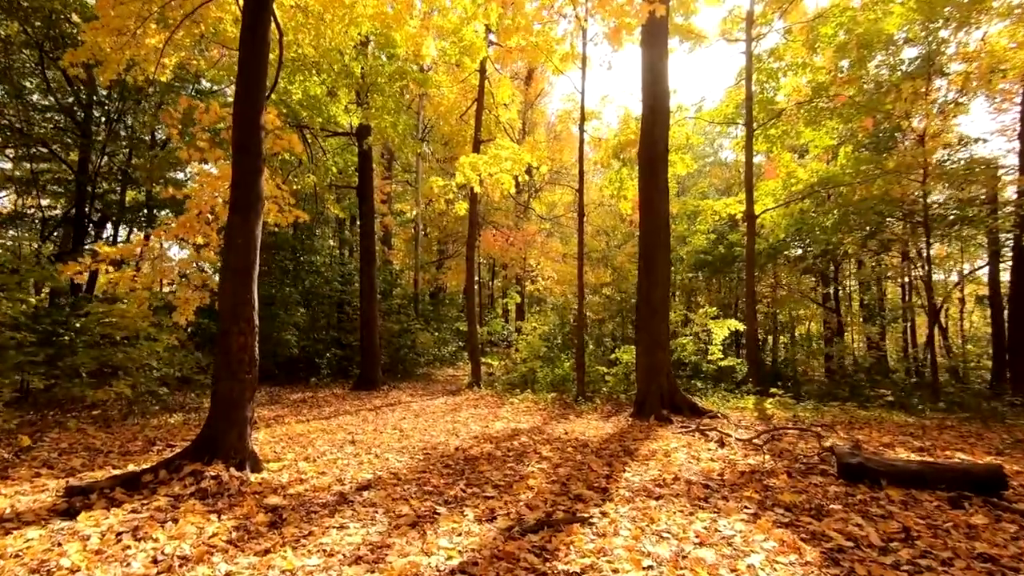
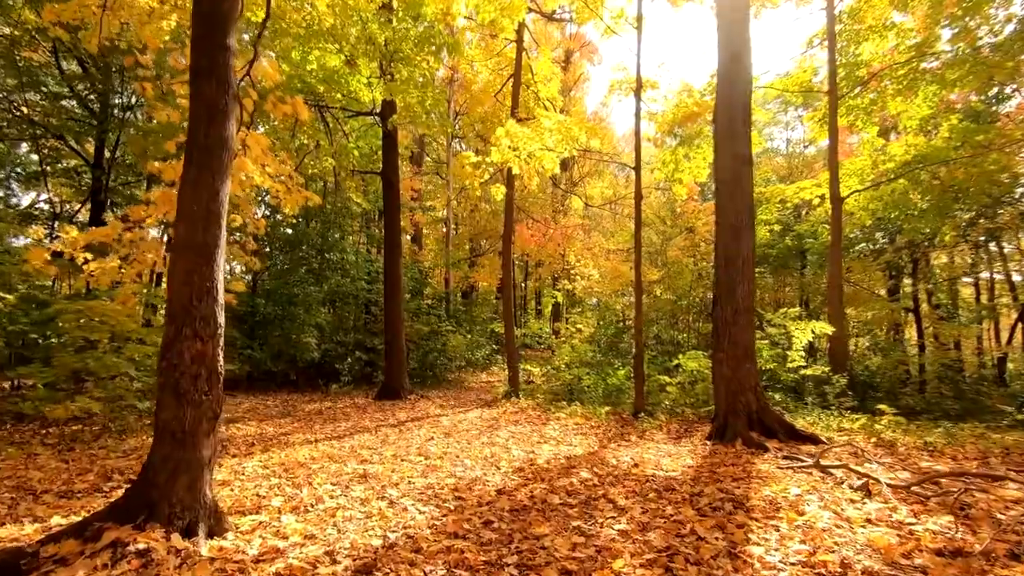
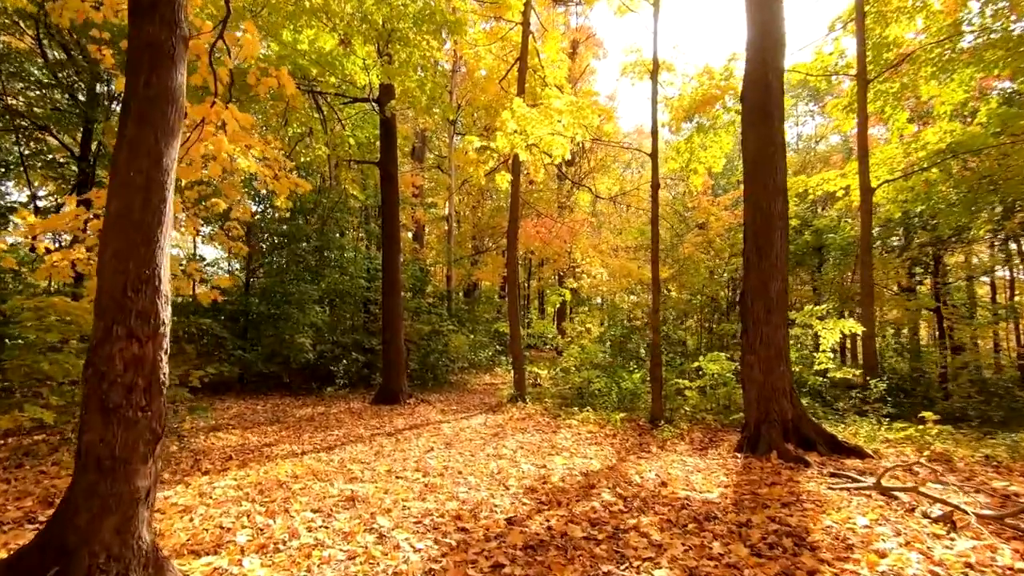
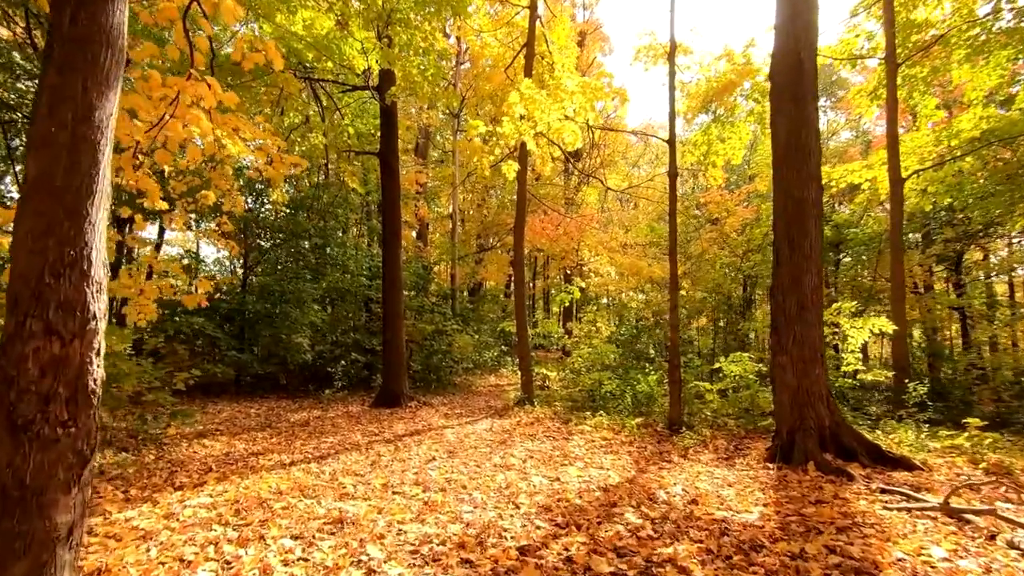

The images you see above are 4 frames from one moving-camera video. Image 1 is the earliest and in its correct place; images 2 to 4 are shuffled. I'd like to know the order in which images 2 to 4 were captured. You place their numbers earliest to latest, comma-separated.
2, 3, 4
